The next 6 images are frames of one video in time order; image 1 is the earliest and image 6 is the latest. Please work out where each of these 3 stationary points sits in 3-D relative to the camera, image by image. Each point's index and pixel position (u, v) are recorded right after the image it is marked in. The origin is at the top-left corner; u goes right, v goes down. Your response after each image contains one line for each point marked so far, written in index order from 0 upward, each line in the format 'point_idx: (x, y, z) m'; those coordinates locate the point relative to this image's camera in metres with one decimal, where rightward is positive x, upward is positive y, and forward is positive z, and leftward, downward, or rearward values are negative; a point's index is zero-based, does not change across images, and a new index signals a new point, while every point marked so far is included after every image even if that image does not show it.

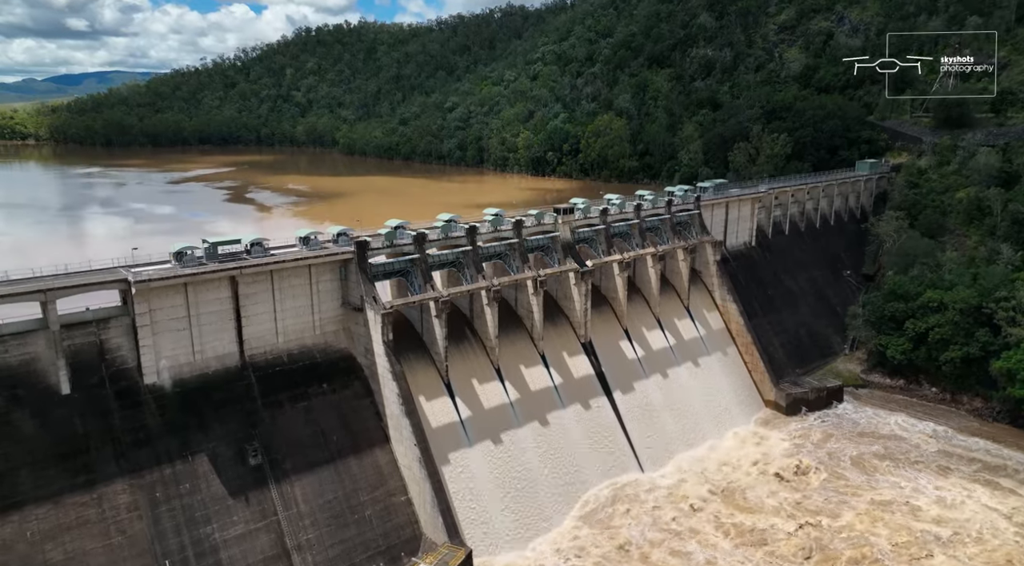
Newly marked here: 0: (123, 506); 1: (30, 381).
0: (-11.2, -6.4, +19.4) m
1: (-14.1, -2.9, +19.7) m
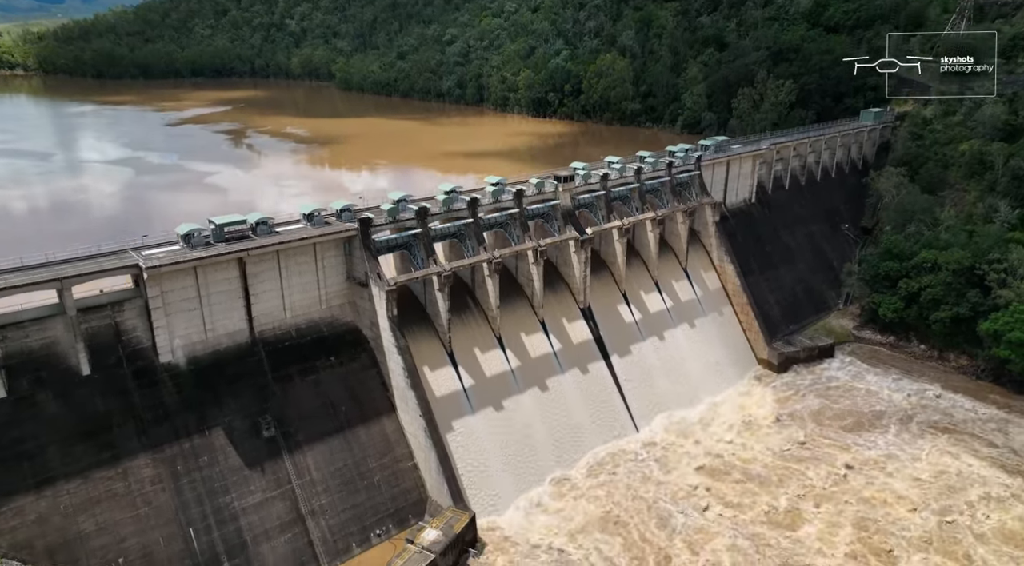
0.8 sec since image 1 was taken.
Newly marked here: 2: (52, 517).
0: (-11.2, -6.0, +20.6) m
1: (-14.1, -2.5, +20.6) m
2: (-13.0, -6.6, +19.1) m
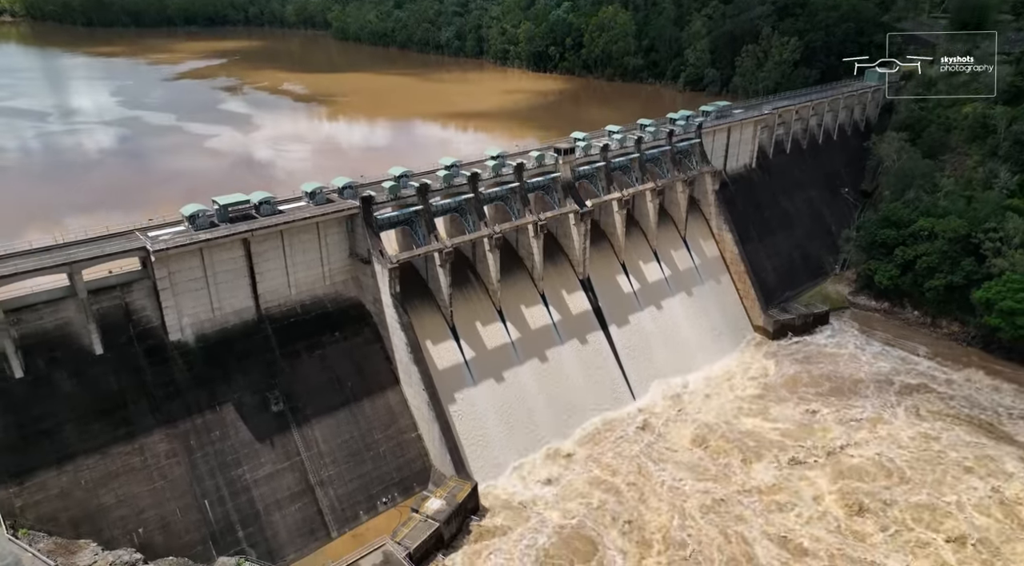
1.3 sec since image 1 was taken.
0: (-11.1, -5.4, +21.5) m
1: (-14.0, -1.9, +21.2) m
2: (-13.0, -6.2, +20.0) m
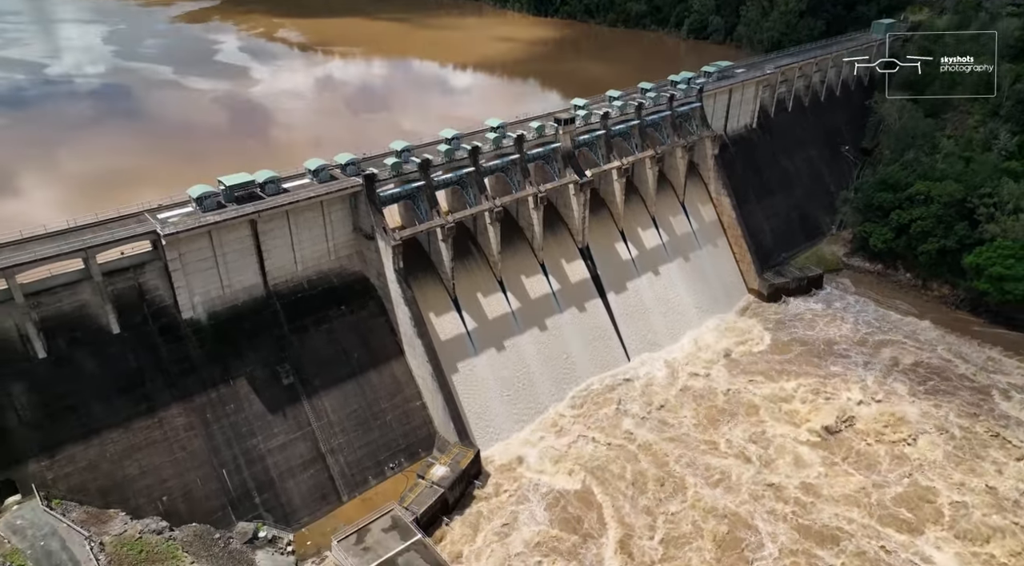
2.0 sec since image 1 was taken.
0: (-11.1, -4.8, +22.7) m
1: (-14.0, -1.4, +22.0) m
2: (-13.0, -5.7, +21.2) m
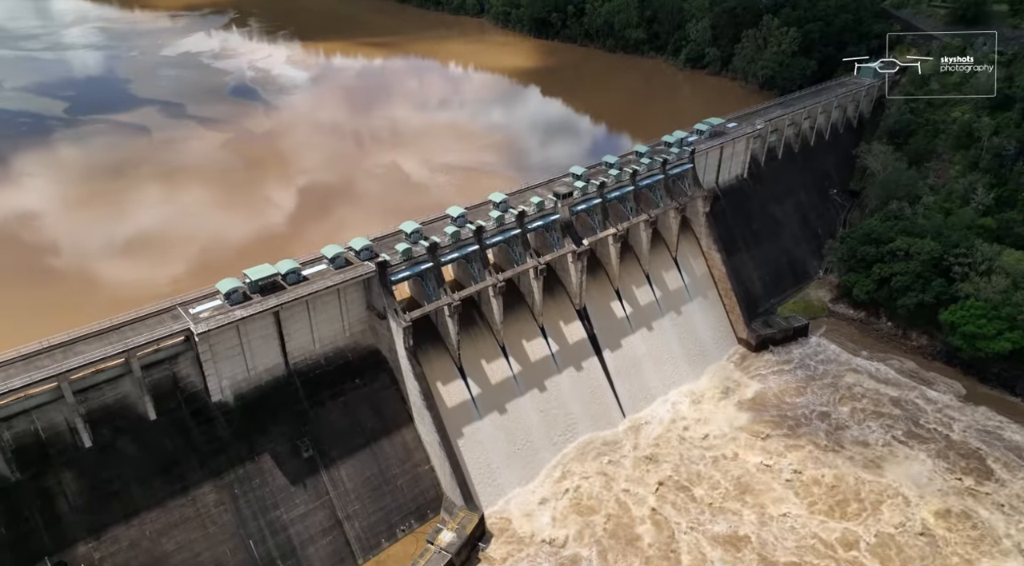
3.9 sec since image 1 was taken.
0: (-11.0, -8.1, +24.8) m
1: (-13.9, -4.6, +24.2) m
2: (-12.9, -9.0, +23.4) m
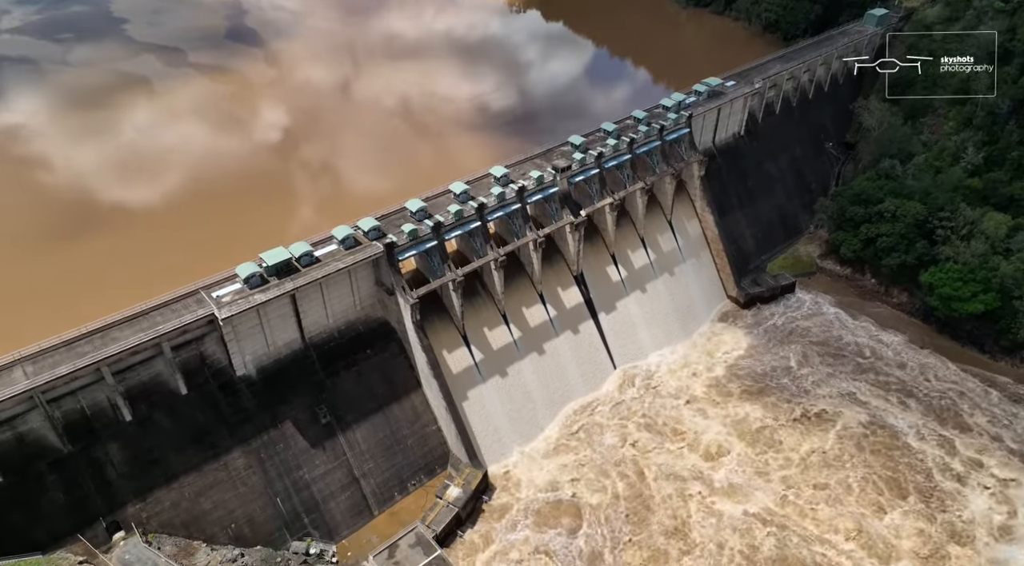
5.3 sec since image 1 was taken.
0: (-11.0, -7.5, +27.6) m
1: (-13.9, -4.2, +26.5) m
2: (-12.9, -8.6, +26.3) m
